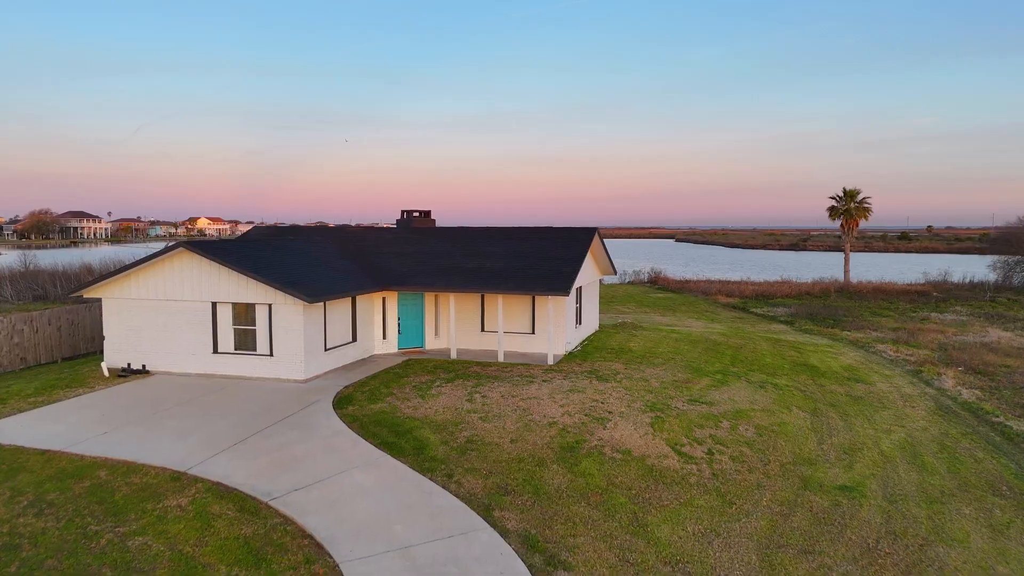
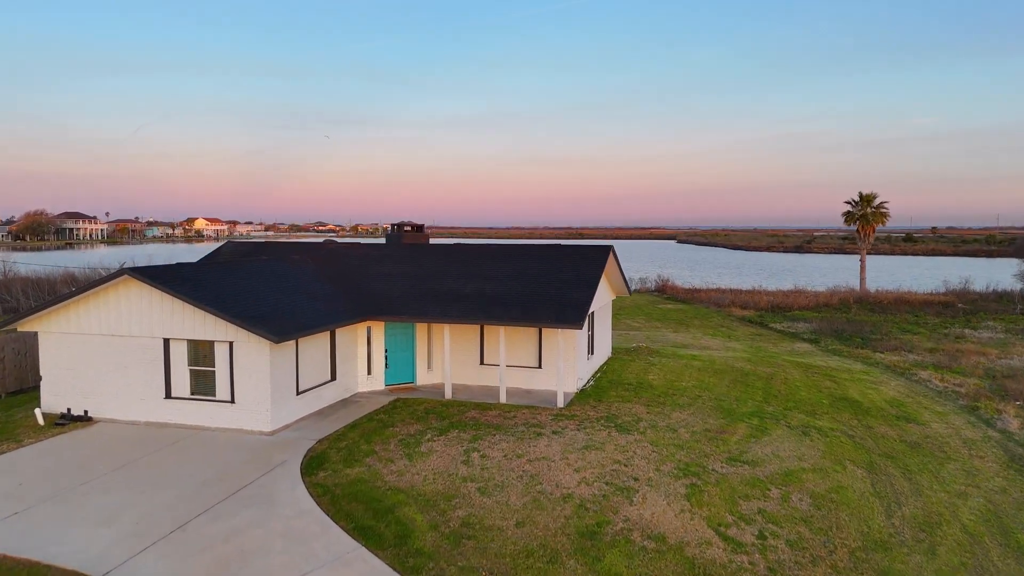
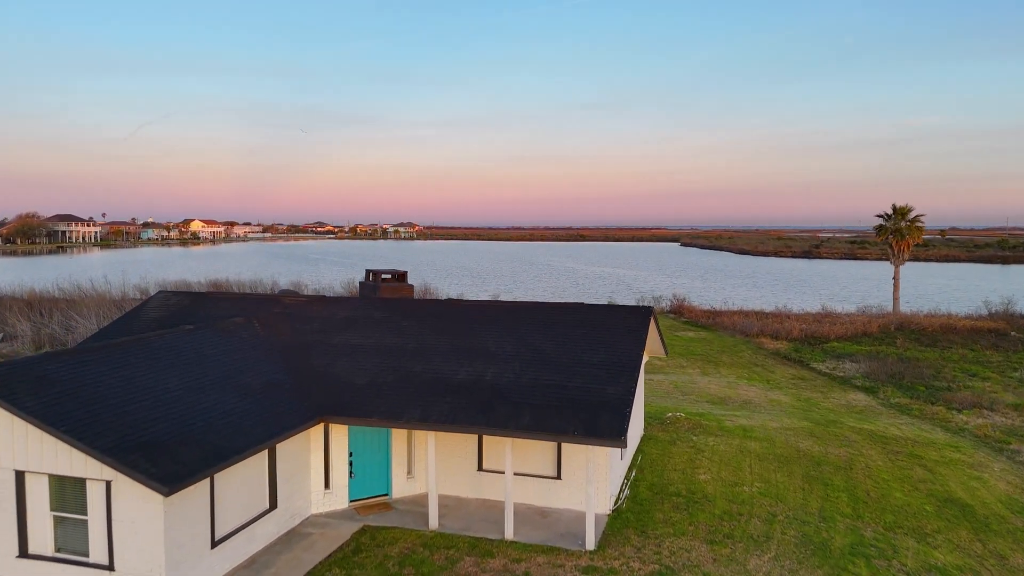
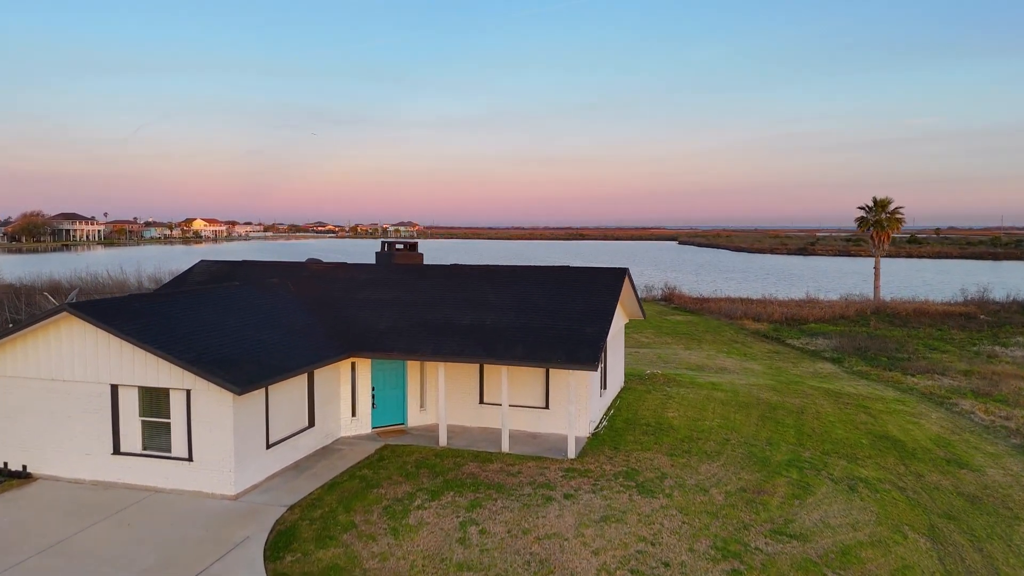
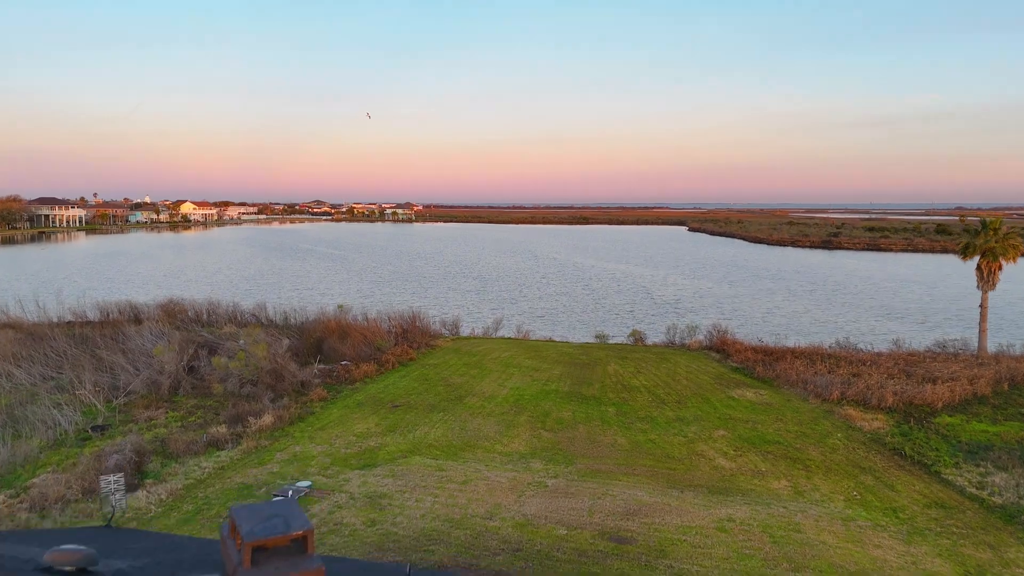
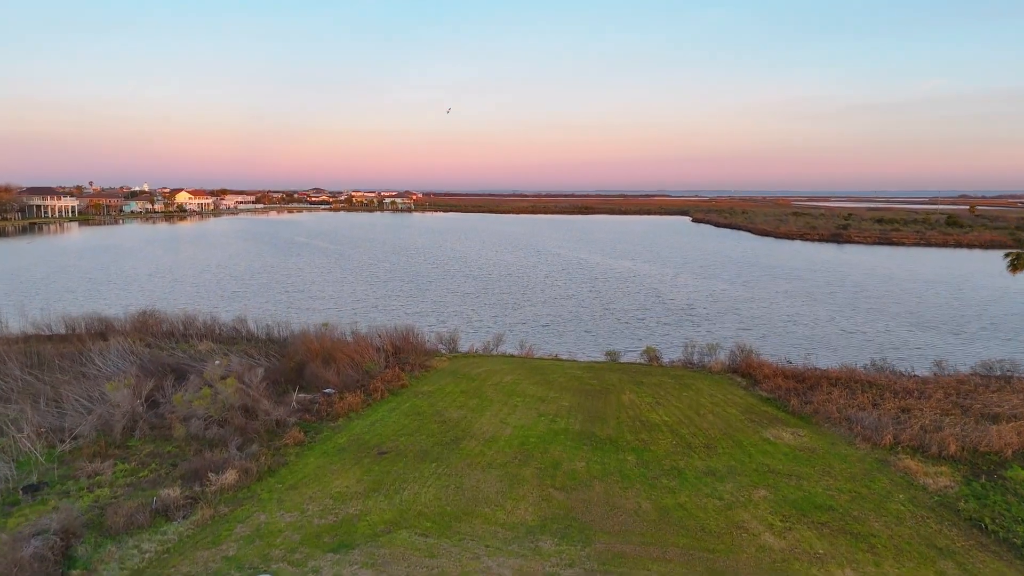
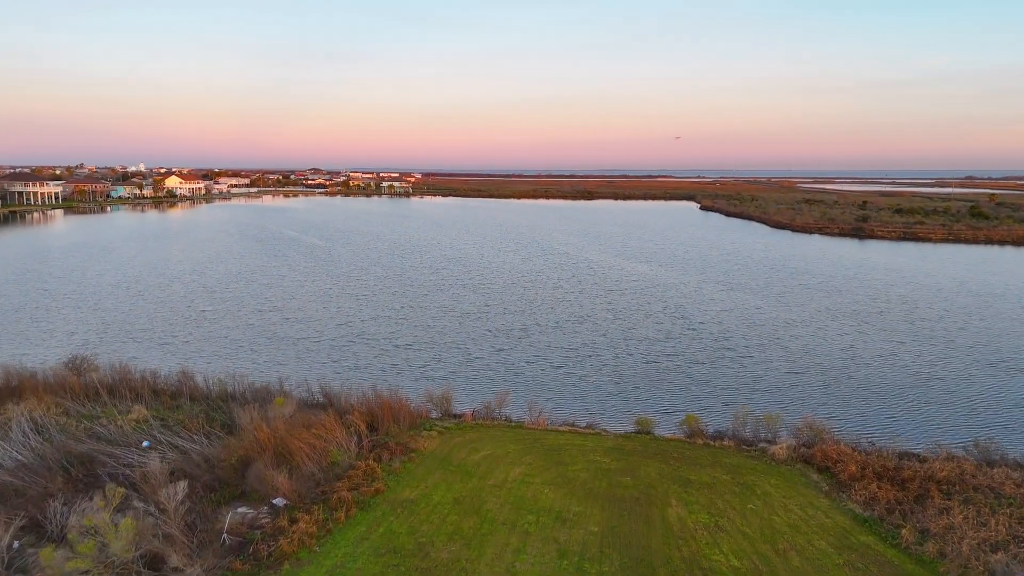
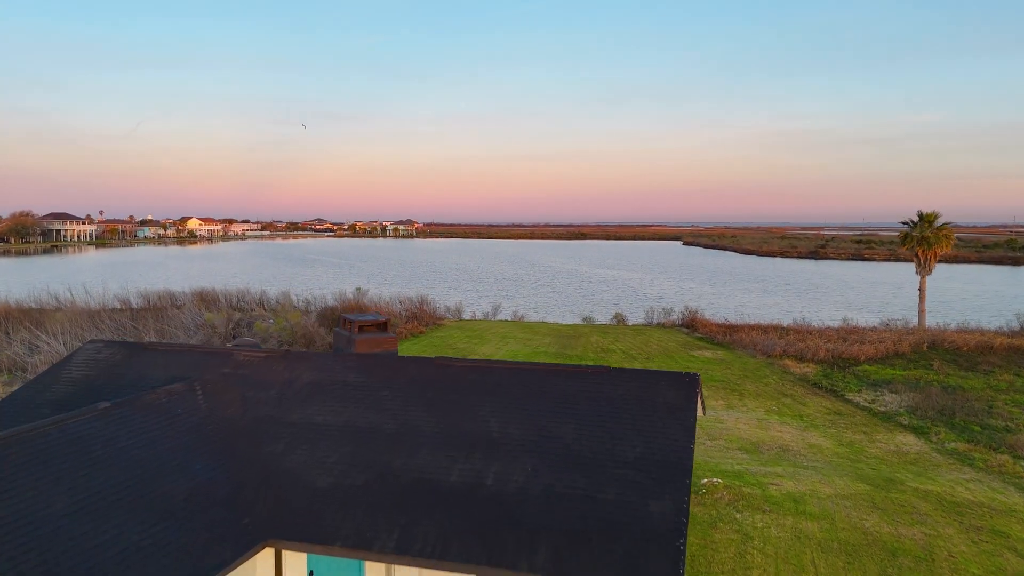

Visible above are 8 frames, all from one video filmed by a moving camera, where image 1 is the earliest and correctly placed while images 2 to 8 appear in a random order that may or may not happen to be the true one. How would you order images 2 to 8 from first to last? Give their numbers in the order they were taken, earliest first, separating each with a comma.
2, 4, 3, 8, 5, 6, 7
